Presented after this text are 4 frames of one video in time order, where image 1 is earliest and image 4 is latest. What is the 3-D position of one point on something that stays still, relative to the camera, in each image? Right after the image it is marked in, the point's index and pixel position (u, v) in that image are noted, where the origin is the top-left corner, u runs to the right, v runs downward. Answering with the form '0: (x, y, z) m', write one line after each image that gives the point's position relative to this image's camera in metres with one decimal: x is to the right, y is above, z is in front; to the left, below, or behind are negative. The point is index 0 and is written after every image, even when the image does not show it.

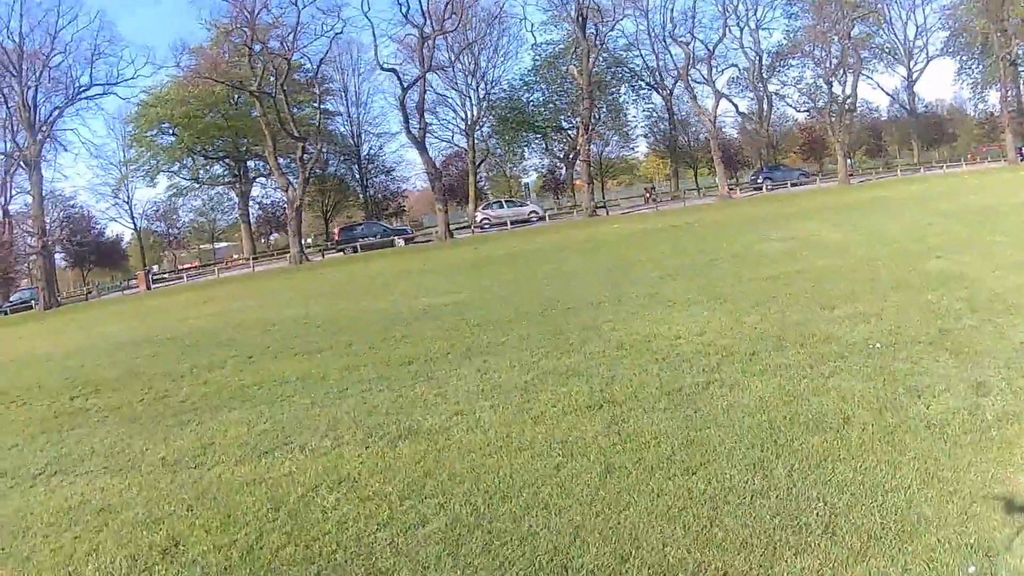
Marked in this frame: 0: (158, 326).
0: (-5.8, -0.7, +12.2) m
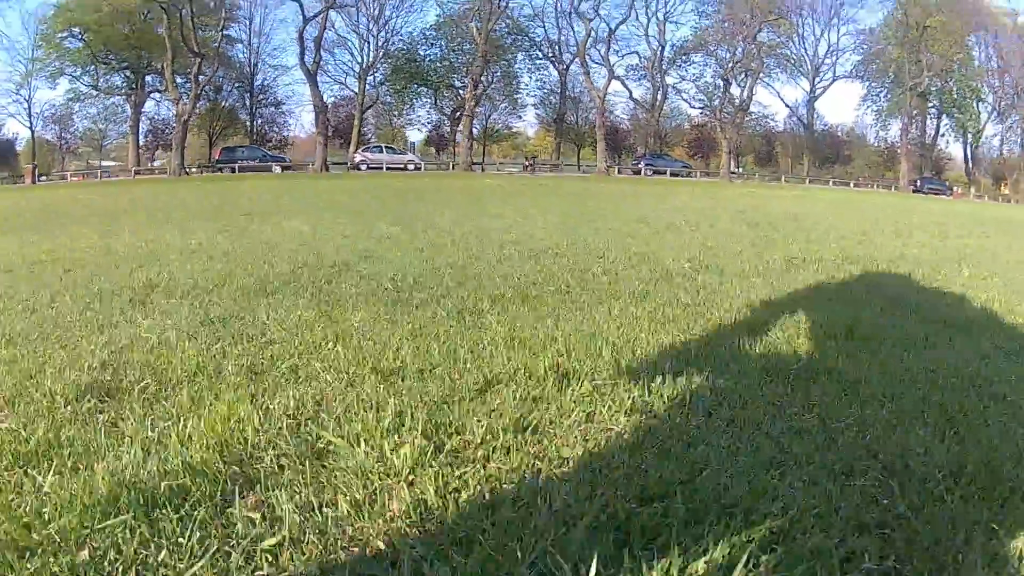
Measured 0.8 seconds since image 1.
0: (-8.5, +1.3, +13.4) m
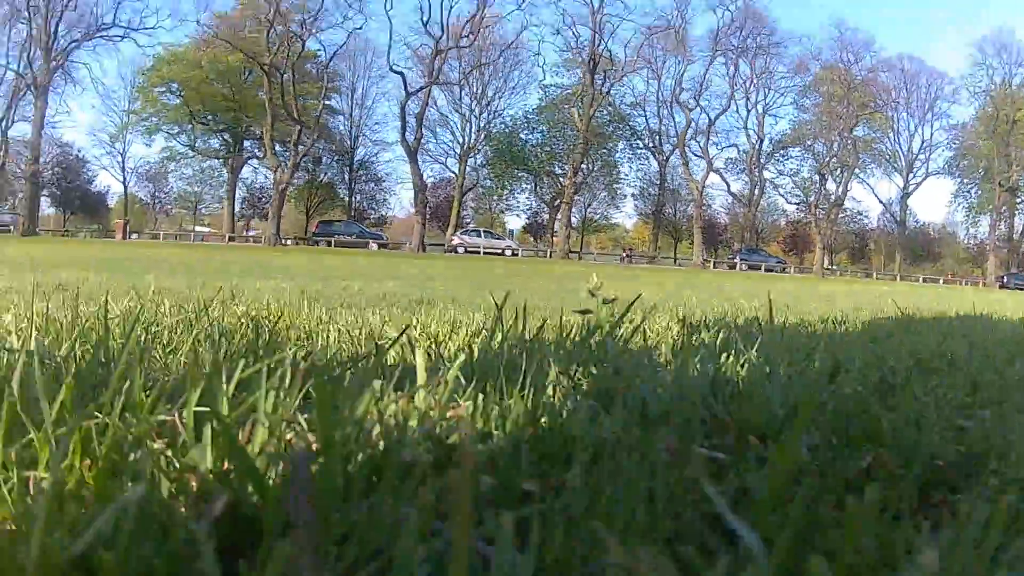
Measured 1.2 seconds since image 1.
0: (-6.5, +0.2, +12.6) m
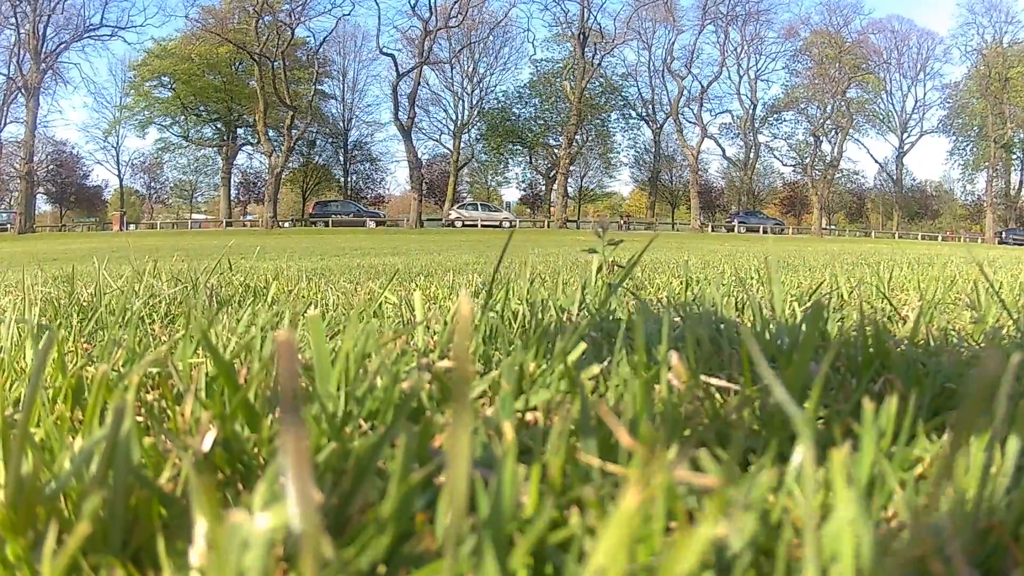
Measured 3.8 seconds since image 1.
0: (-6.6, +0.5, +12.9) m
